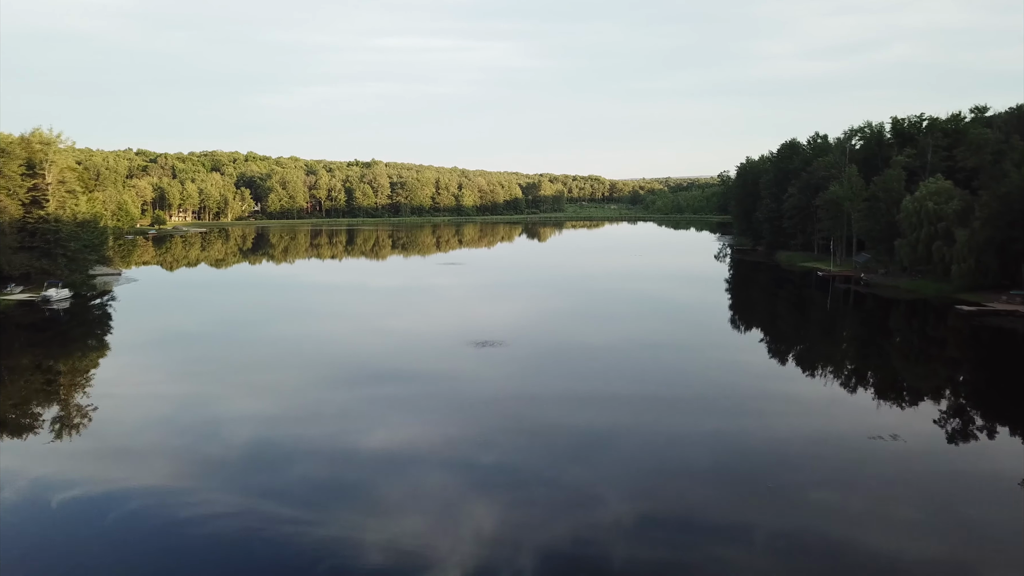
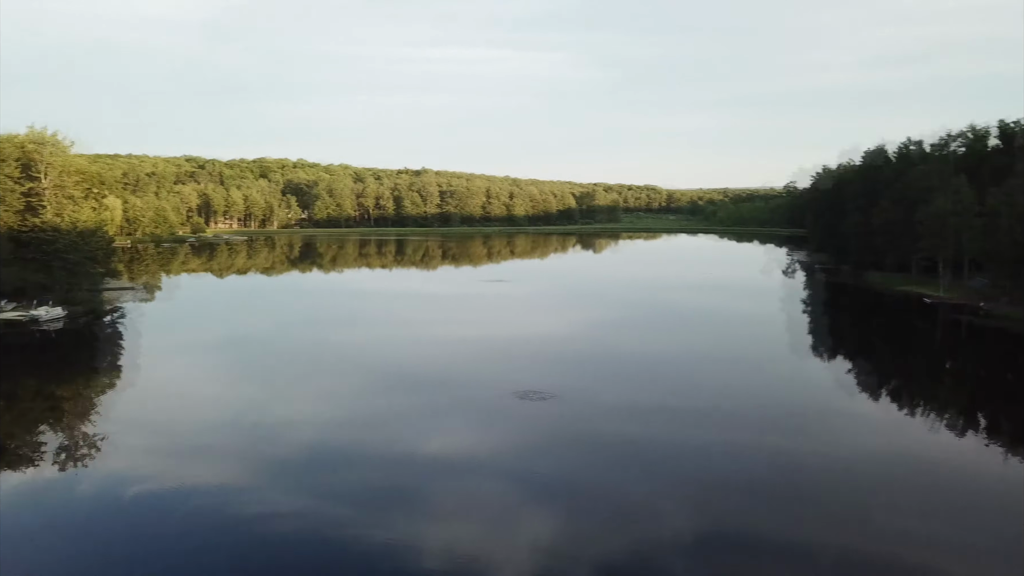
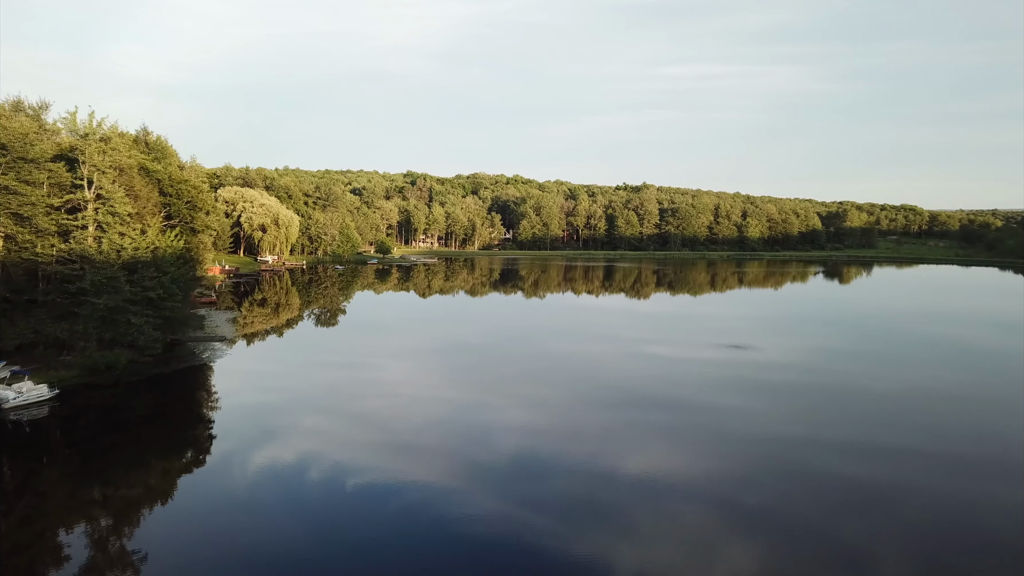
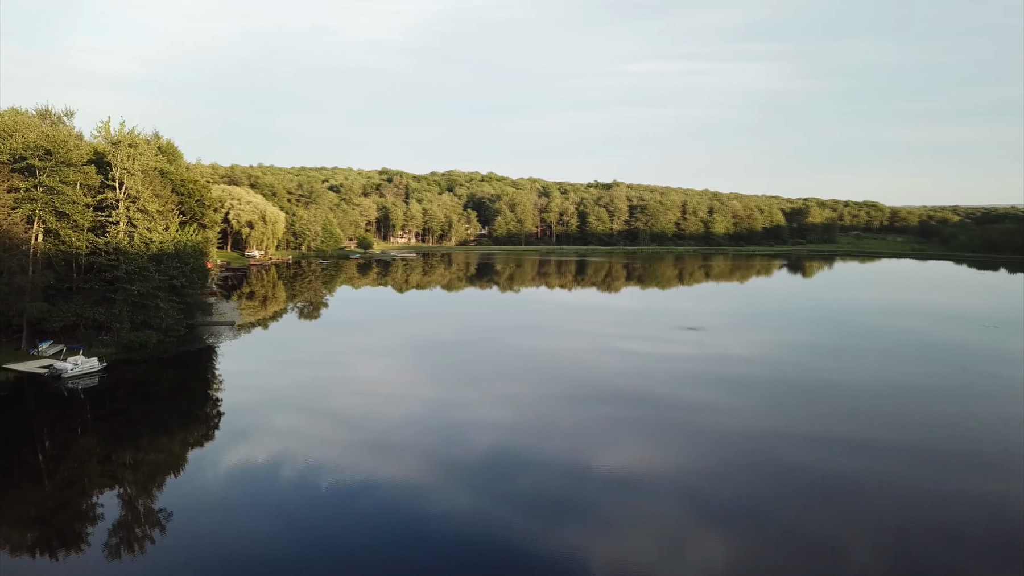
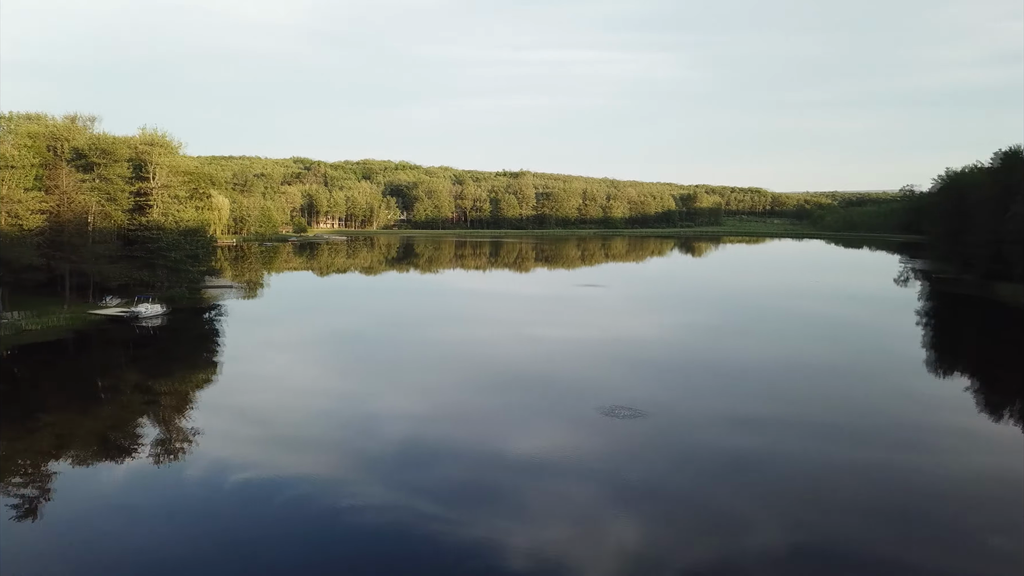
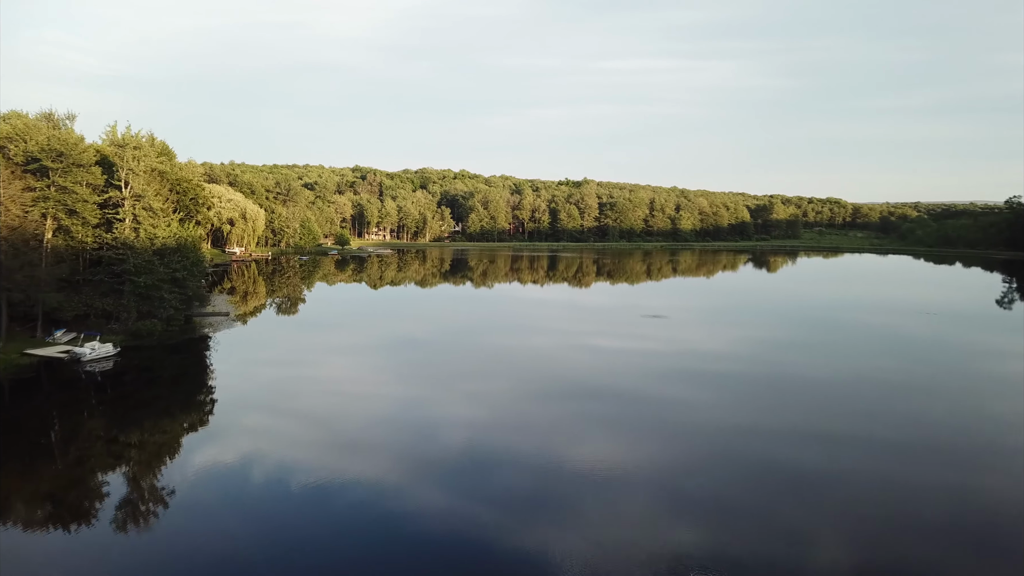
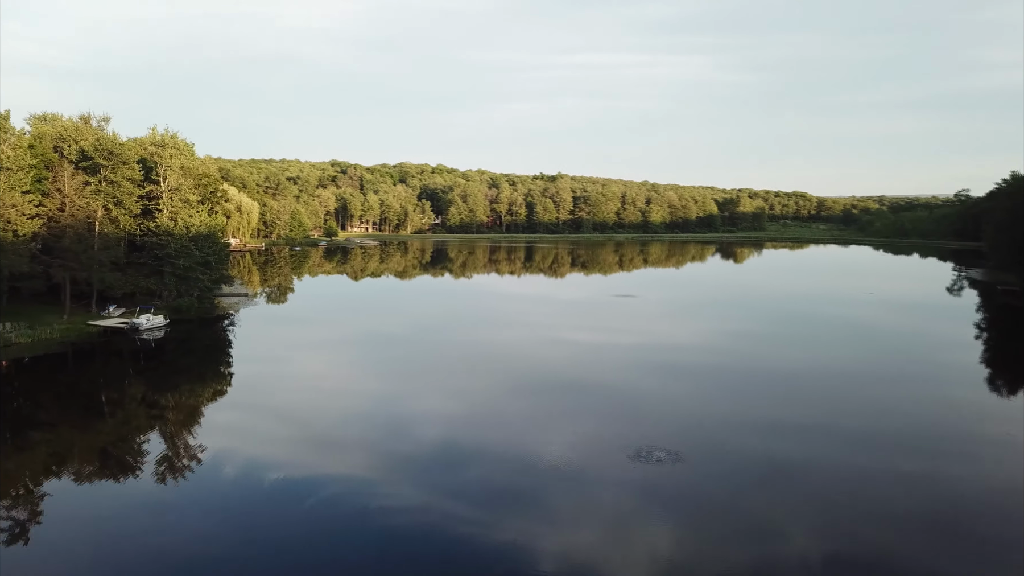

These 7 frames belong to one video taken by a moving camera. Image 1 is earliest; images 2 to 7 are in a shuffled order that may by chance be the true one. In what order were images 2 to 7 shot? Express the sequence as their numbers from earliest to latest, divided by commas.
2, 5, 7, 6, 4, 3
